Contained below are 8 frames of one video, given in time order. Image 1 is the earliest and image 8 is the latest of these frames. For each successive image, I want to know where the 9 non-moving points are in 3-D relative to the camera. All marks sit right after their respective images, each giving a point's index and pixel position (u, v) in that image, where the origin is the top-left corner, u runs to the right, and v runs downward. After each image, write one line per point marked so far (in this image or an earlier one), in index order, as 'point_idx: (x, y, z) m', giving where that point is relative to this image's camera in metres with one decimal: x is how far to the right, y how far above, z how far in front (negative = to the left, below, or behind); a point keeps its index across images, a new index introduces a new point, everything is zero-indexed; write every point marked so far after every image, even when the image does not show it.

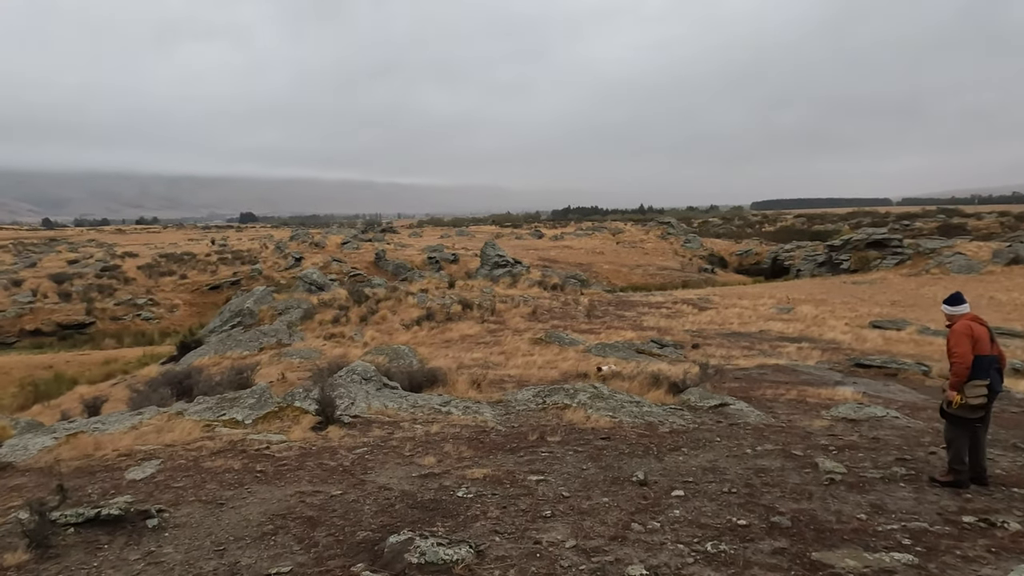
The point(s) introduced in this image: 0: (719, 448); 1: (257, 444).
0: (+2.4, -1.9, +7.9) m
1: (-3.2, -2.0, +8.4) m
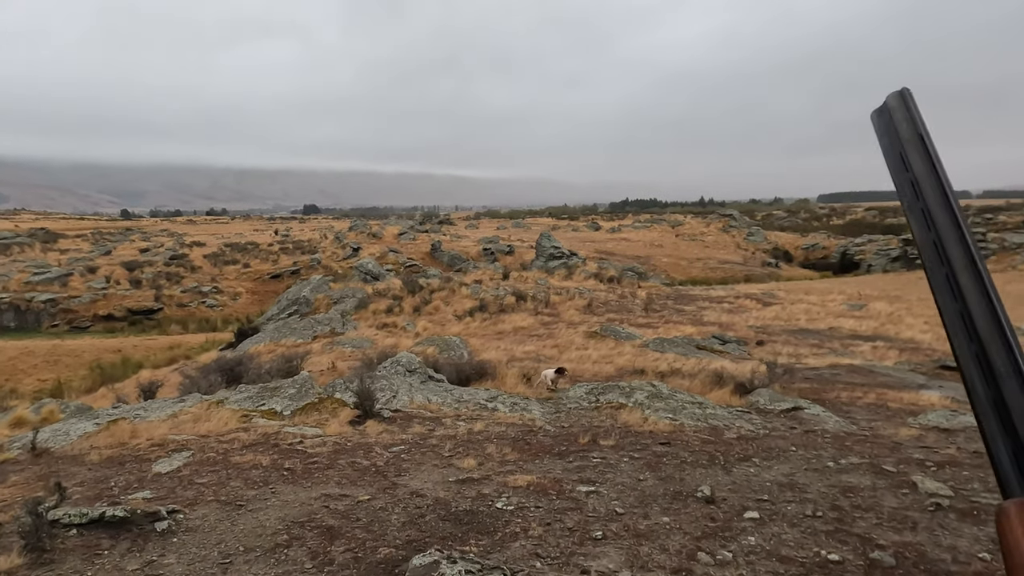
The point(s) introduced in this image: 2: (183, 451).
0: (+2.9, -1.8, +6.9) m
1: (-2.6, -1.8, +8.0) m
2: (-3.8, -1.9, +7.7) m
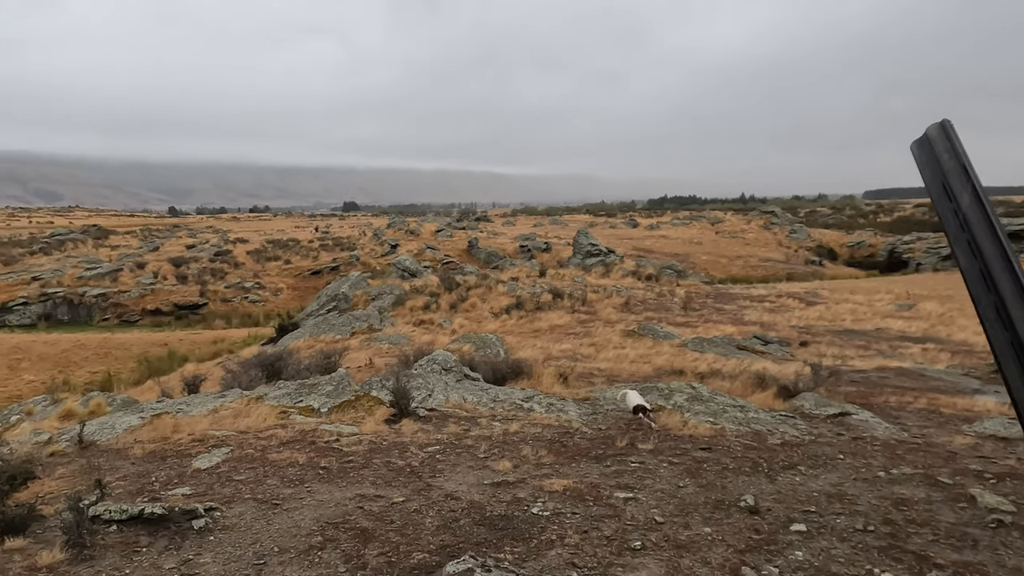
0: (+3.3, -1.8, +6.7) m
1: (-2.2, -1.8, +8.0) m
2: (-3.3, -1.8, +7.7) m
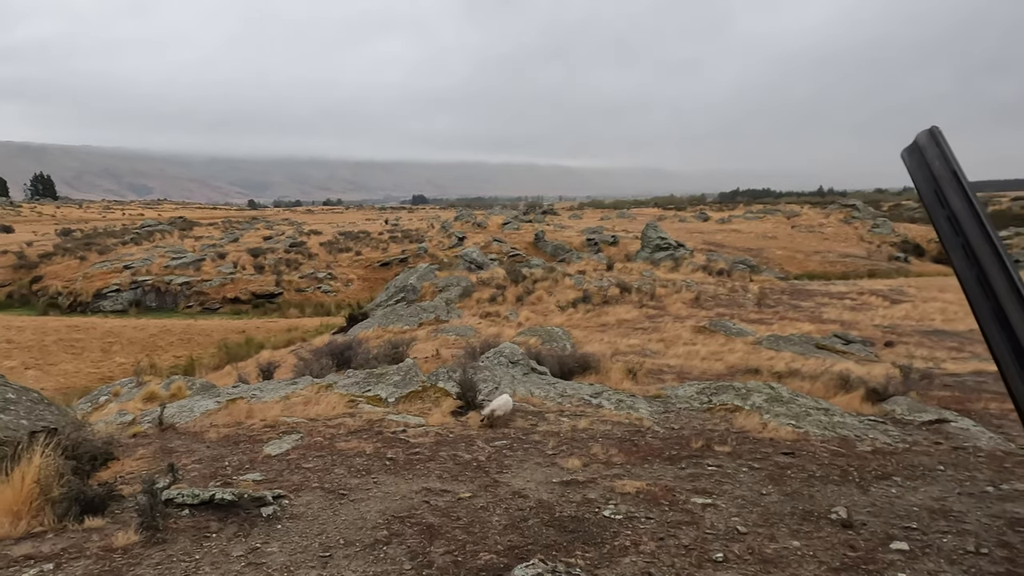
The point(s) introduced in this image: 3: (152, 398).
0: (+4.0, -1.8, +6.1) m
1: (-1.4, -1.6, +8.0) m
2: (-2.6, -1.7, +7.8) m
3: (-6.2, -1.9, +11.5) m
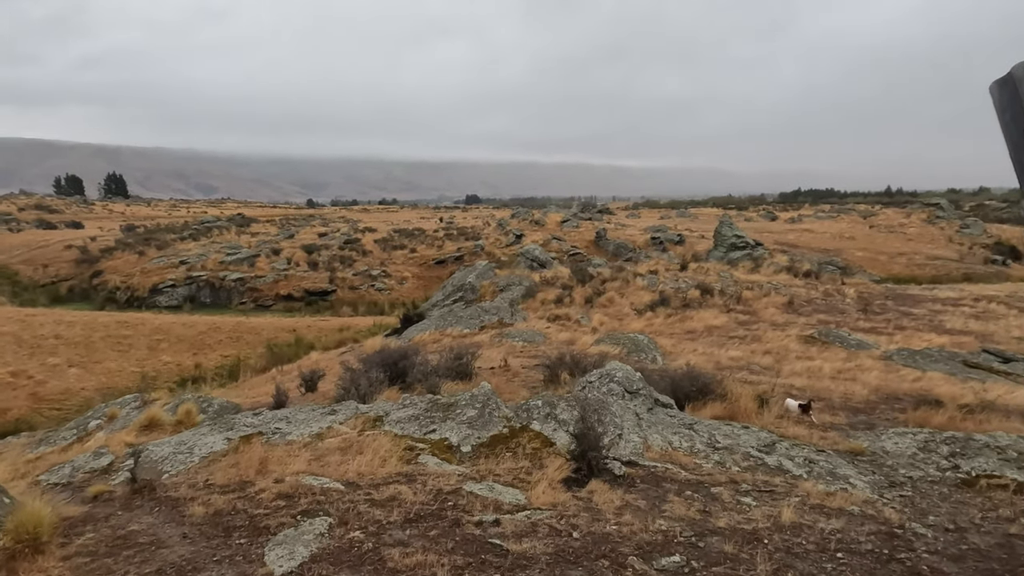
0: (+4.9, -1.8, +2.6) m
1: (-0.2, -1.6, +4.9) m
2: (-1.4, -1.7, +4.9) m
3: (-4.7, -1.8, +8.8) m
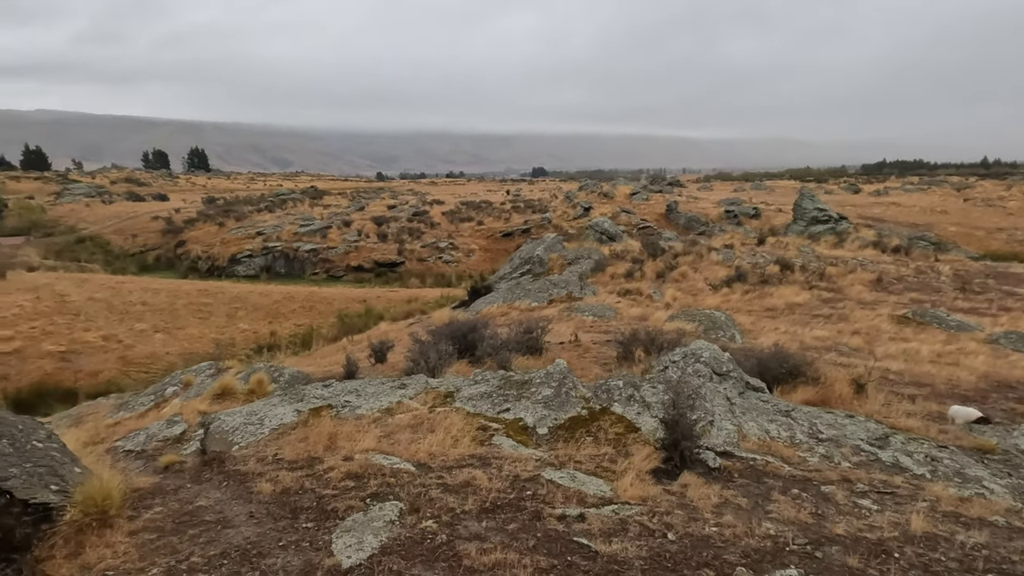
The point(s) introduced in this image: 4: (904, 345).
0: (+5.3, -1.8, +1.7) m
1: (+0.3, -1.4, +4.5) m
2: (-0.8, -1.5, +4.5) m
3: (-3.8, -1.4, +8.8) m
4: (+9.4, -1.4, +16.0) m
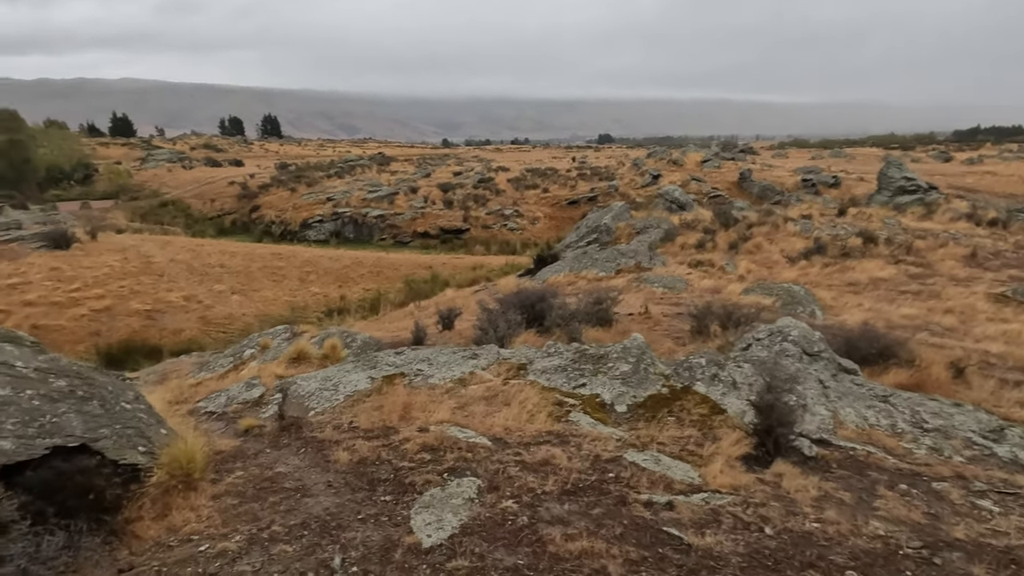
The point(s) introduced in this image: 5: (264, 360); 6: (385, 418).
0: (+5.5, -1.8, +1.1) m
1: (+0.9, -1.3, +4.2) m
2: (-0.3, -1.3, +4.4) m
3: (-2.8, -0.9, +8.9) m
4: (+11.0, -0.9, +14.9) m
5: (-3.4, -1.0, +9.1) m
6: (-1.1, -1.1, +5.9) m
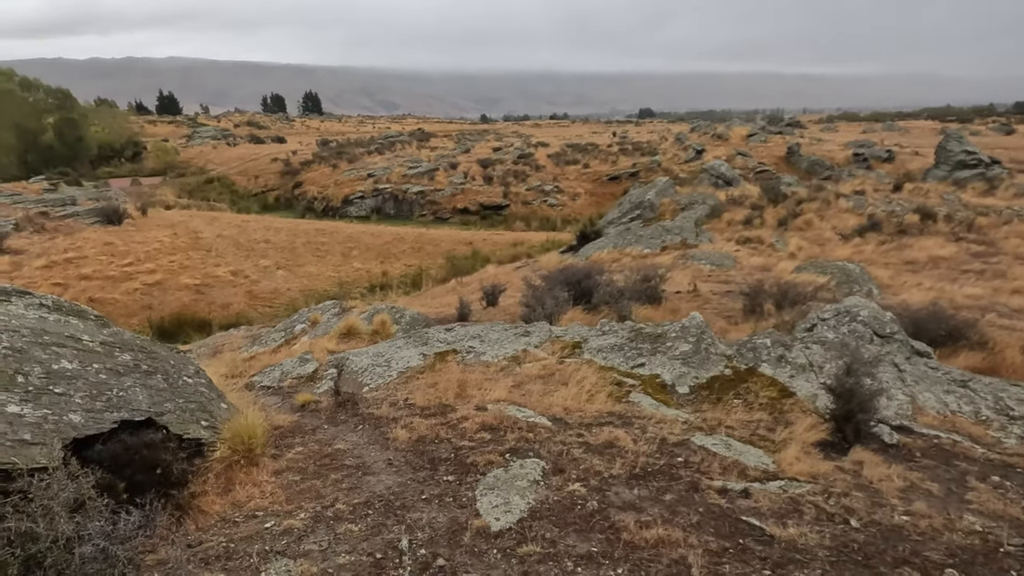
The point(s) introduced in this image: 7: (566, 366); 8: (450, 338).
0: (+5.7, -1.8, +0.6) m
1: (+1.3, -1.1, +4.1) m
2: (+0.1, -1.1, +4.3) m
3: (-2.2, -0.6, +8.9) m
4: (+12.0, -0.4, +14.1) m
5: (-2.7, -0.6, +9.1) m
6: (-0.6, -0.9, +5.8) m
7: (+0.5, -0.7, +6.4) m
8: (-0.7, -0.6, +8.0) m
